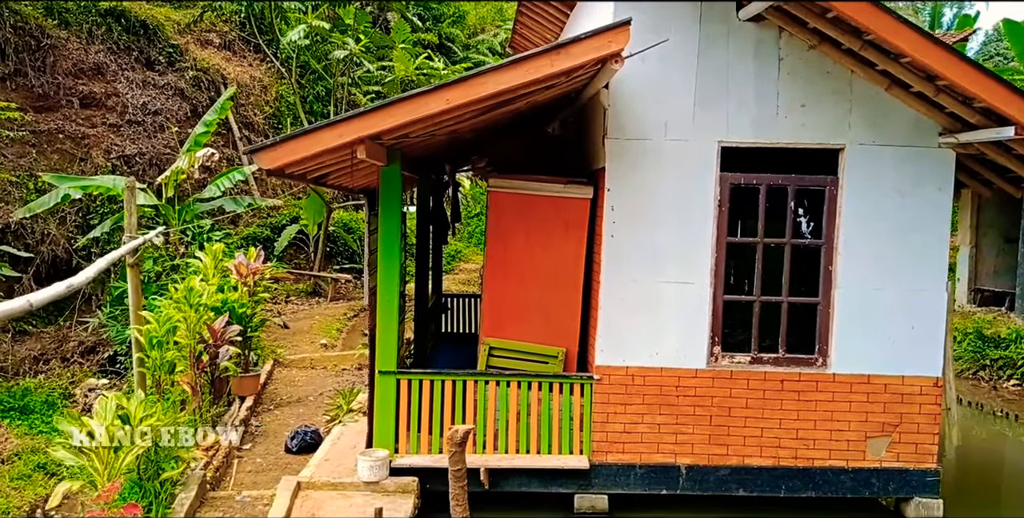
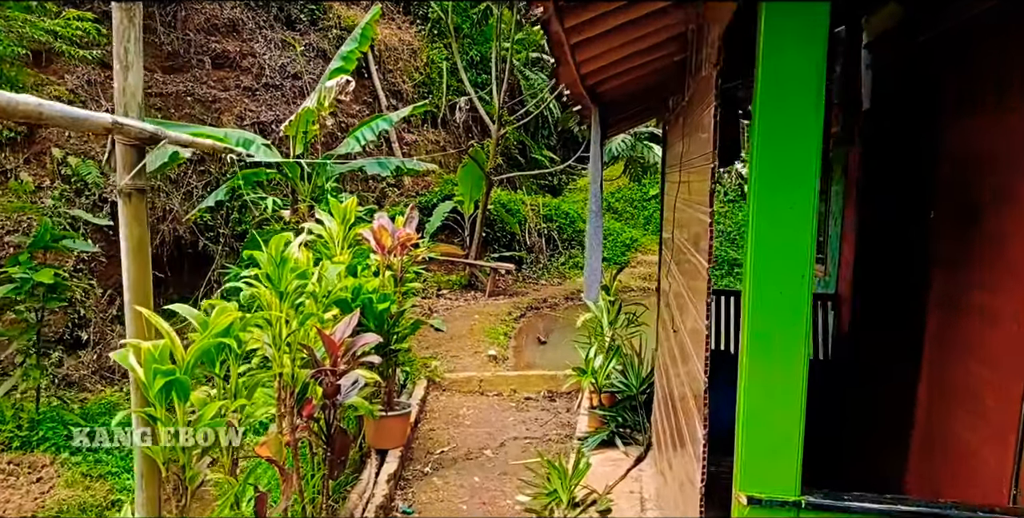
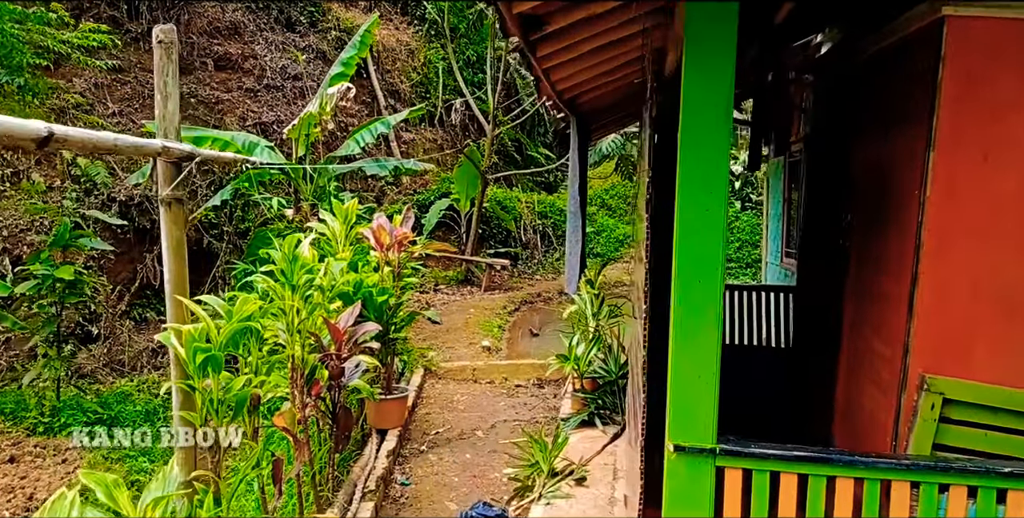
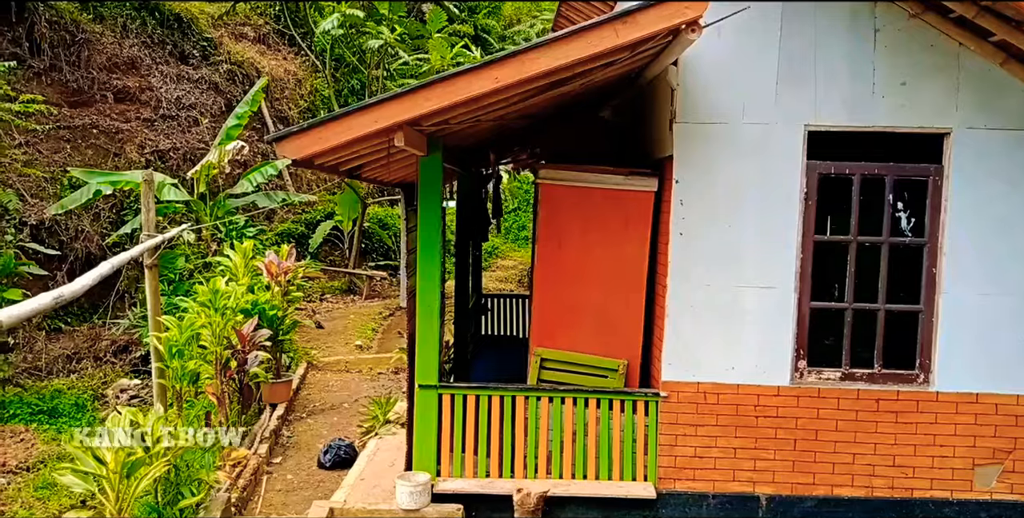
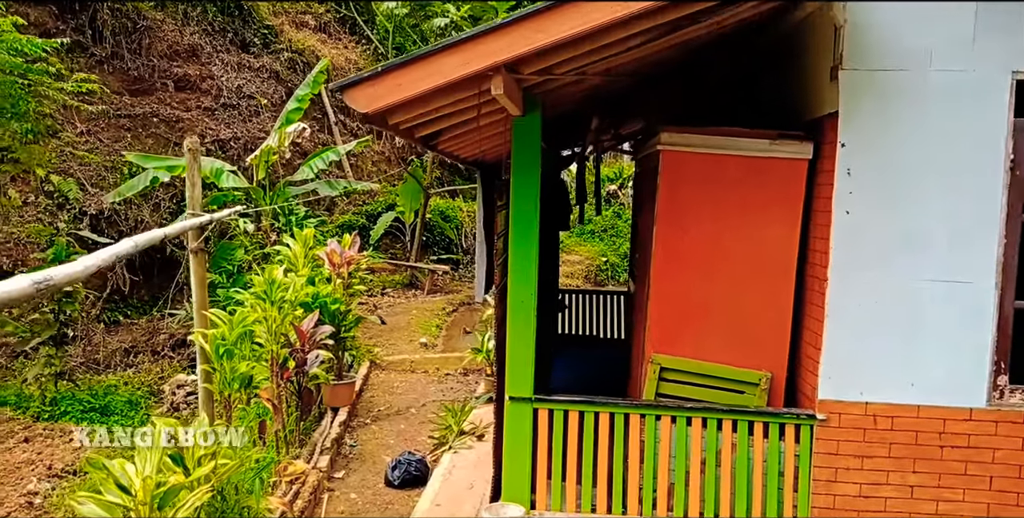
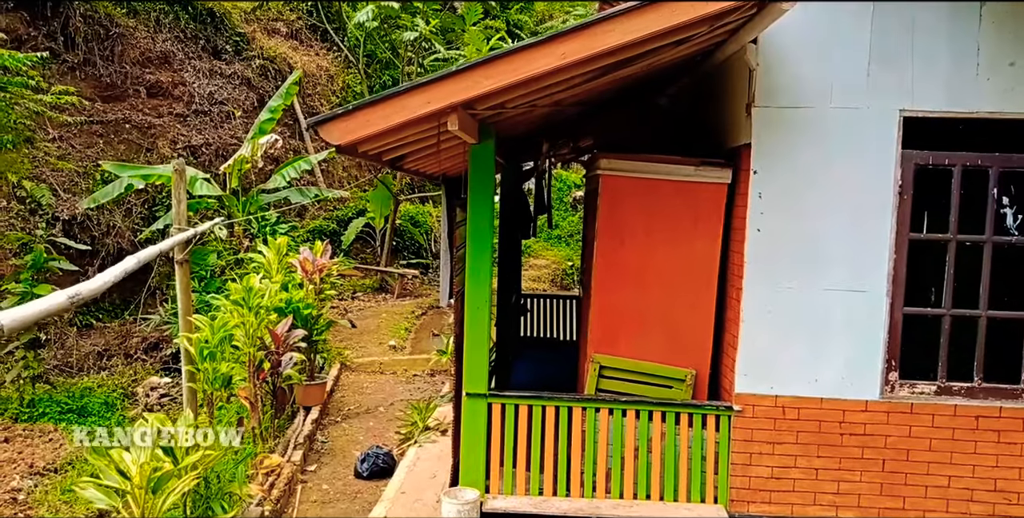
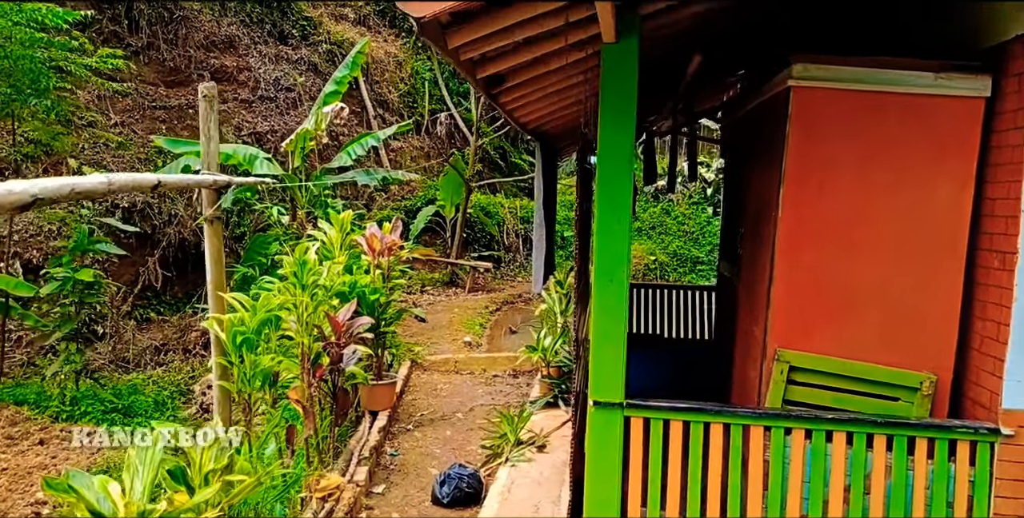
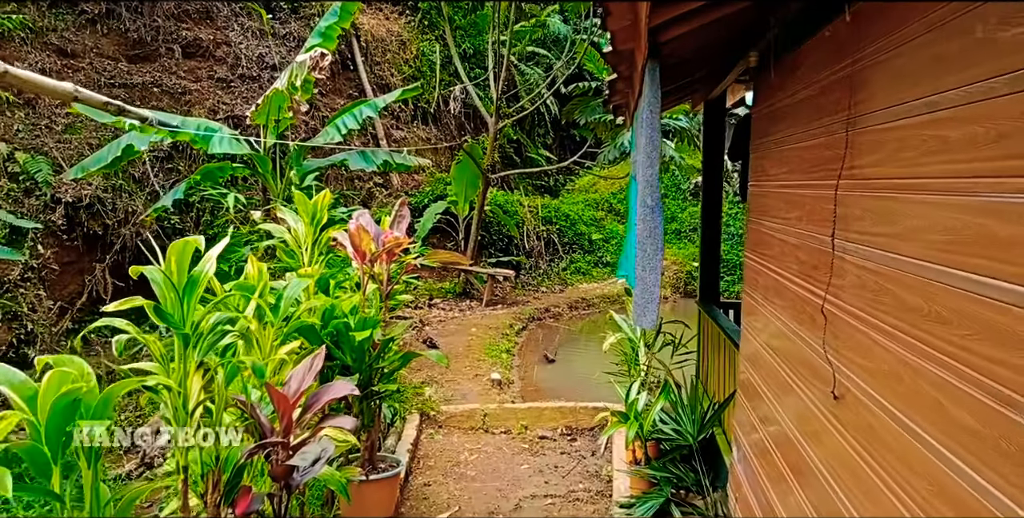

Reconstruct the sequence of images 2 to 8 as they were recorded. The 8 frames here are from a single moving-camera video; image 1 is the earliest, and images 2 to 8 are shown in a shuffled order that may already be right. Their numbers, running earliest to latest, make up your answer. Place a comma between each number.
4, 6, 5, 7, 3, 2, 8
